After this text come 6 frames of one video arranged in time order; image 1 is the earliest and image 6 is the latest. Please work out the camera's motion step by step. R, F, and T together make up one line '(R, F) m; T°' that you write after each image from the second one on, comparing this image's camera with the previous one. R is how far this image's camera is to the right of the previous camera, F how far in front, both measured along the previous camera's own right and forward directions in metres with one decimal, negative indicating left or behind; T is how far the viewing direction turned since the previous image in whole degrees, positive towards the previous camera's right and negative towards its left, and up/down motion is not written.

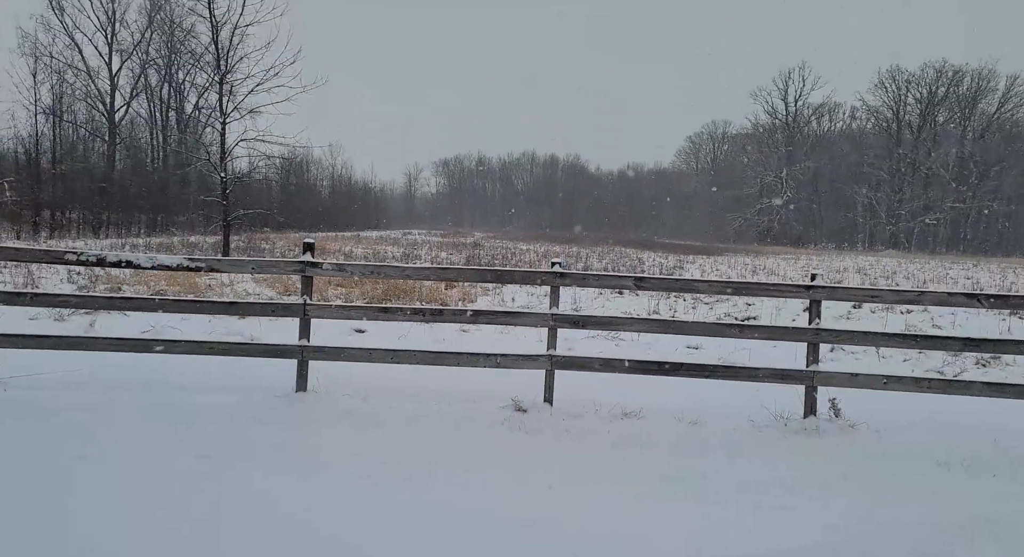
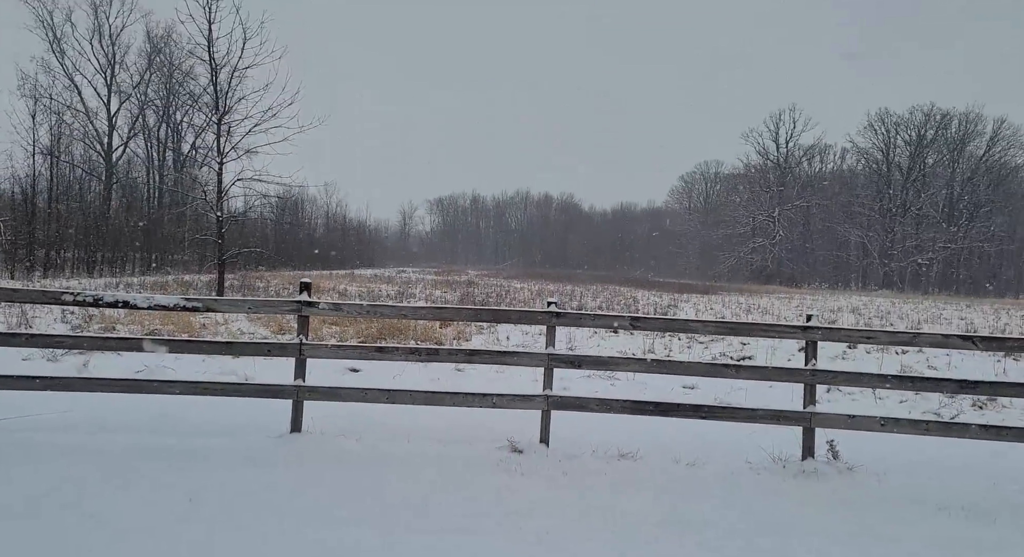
(0.0, 0.0) m; 0°
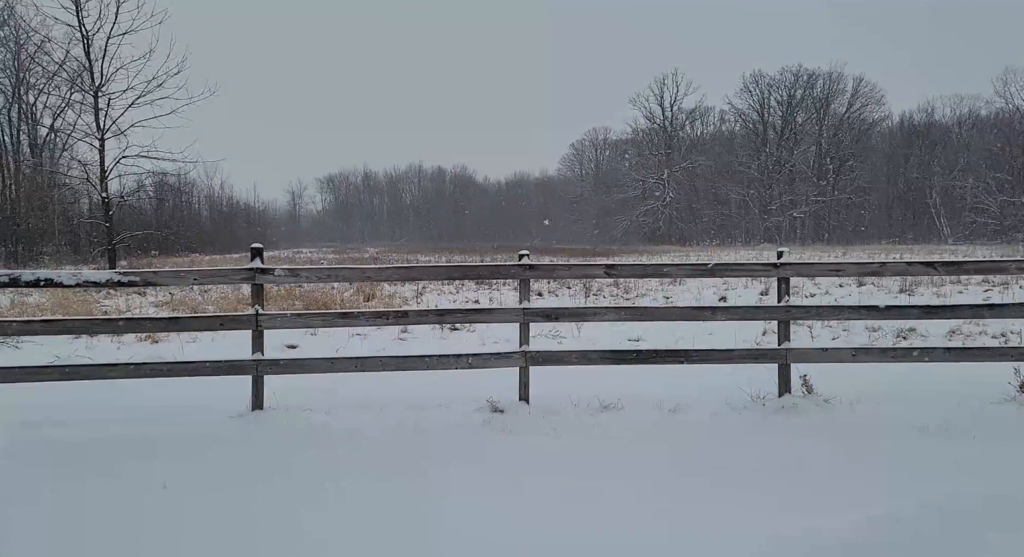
(-0.6, +0.3) m; +8°
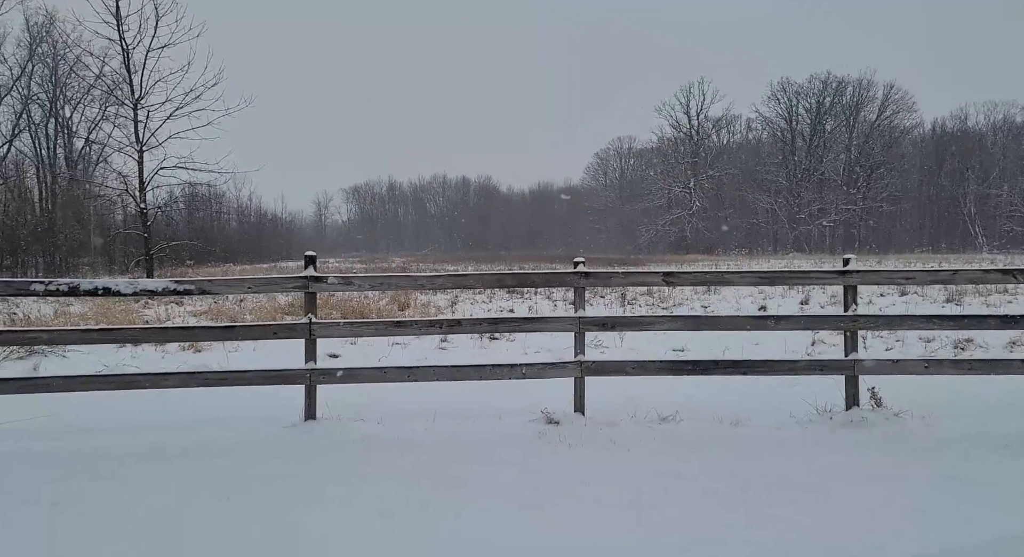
(-0.3, +0.1) m; -2°
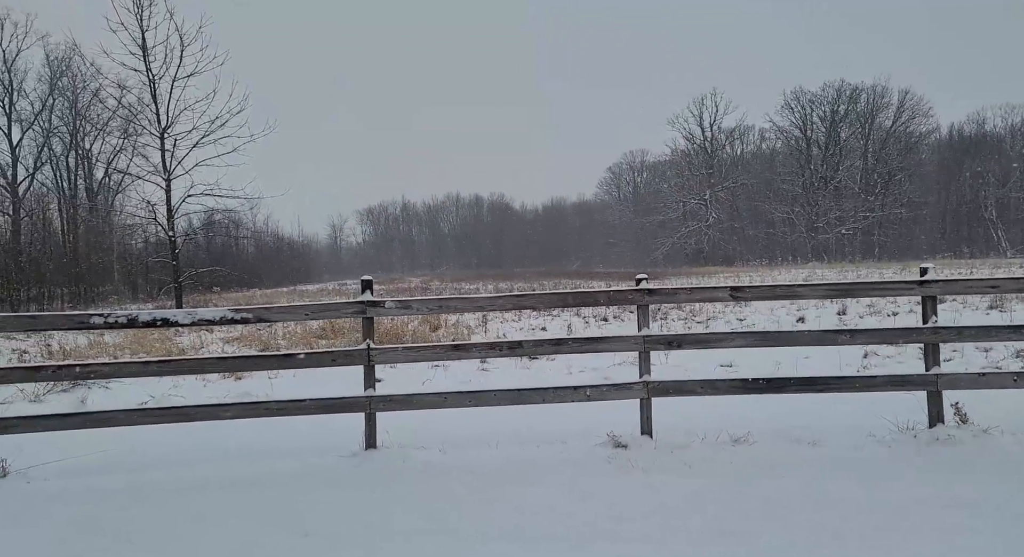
(-0.4, +0.2) m; -1°
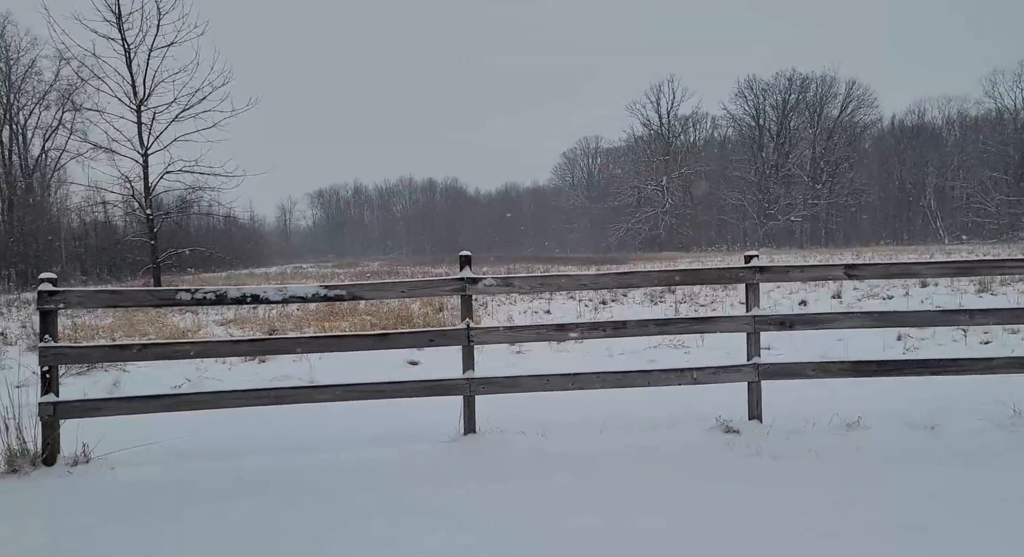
(-1.2, +0.4) m; +4°
